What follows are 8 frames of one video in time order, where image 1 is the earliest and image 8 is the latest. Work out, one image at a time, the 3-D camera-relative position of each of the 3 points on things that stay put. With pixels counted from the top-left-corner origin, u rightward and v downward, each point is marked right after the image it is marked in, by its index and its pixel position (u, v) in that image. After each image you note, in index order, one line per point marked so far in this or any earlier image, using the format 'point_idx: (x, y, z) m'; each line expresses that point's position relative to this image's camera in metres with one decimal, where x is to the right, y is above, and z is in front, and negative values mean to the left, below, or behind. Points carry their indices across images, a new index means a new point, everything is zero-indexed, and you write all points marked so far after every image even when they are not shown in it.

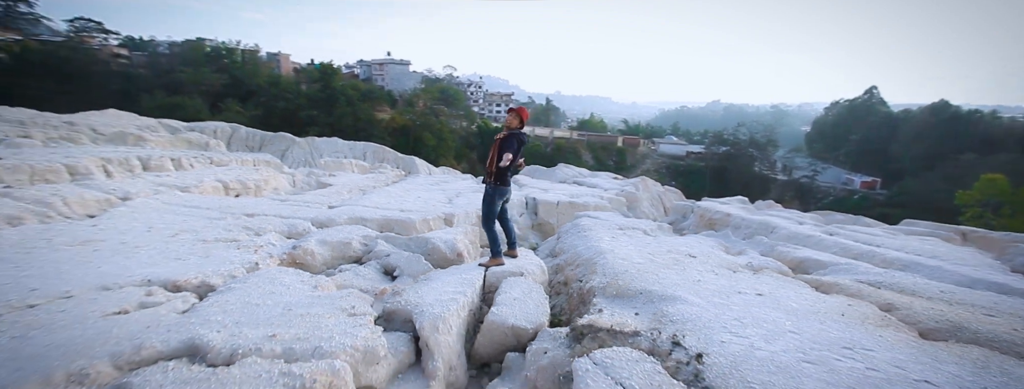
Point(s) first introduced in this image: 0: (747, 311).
0: (+1.7, -0.9, +3.3) m
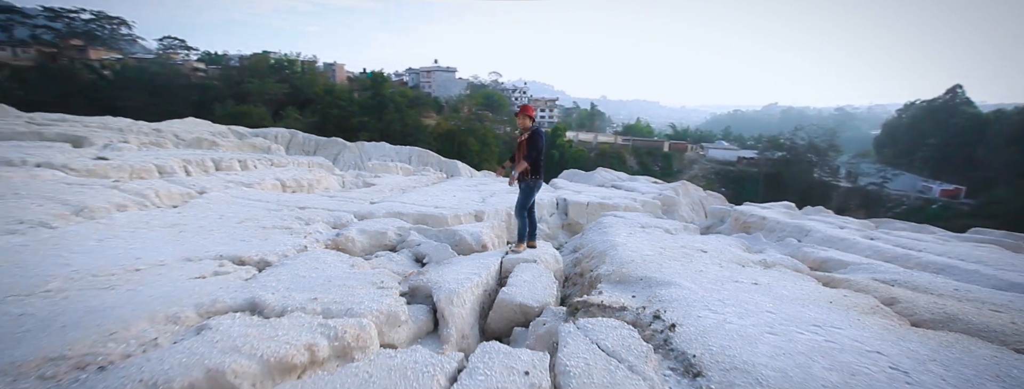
0: (+1.8, -0.8, +3.5) m
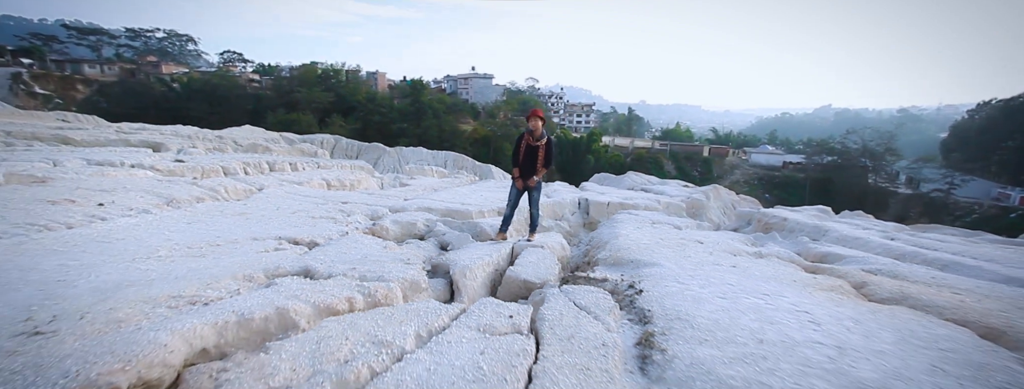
0: (+1.8, -0.7, +4.1) m
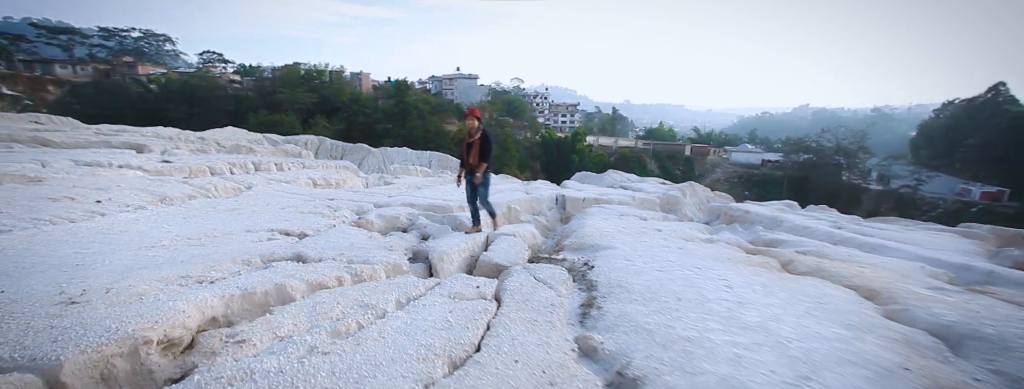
0: (+1.5, -0.6, +4.7) m
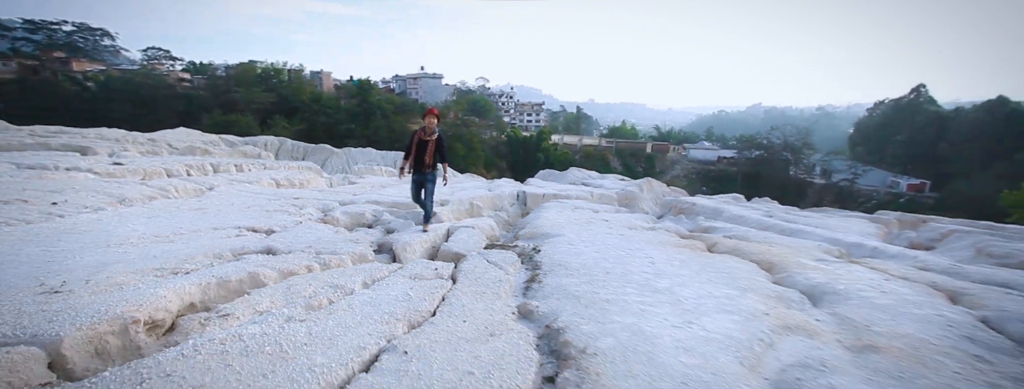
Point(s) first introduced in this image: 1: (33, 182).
0: (+1.0, -0.5, +5.2) m
1: (-8.2, +0.2, +7.5) m
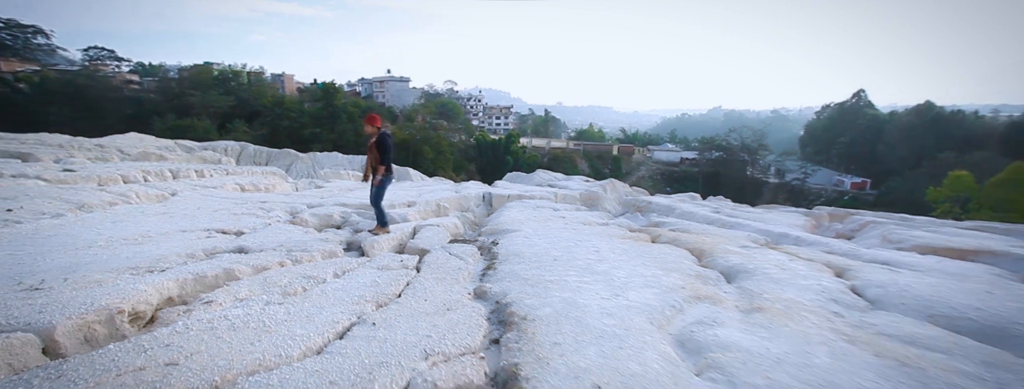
0: (+0.5, -0.5, +5.7) m
1: (-8.9, +0.1, +7.4) m
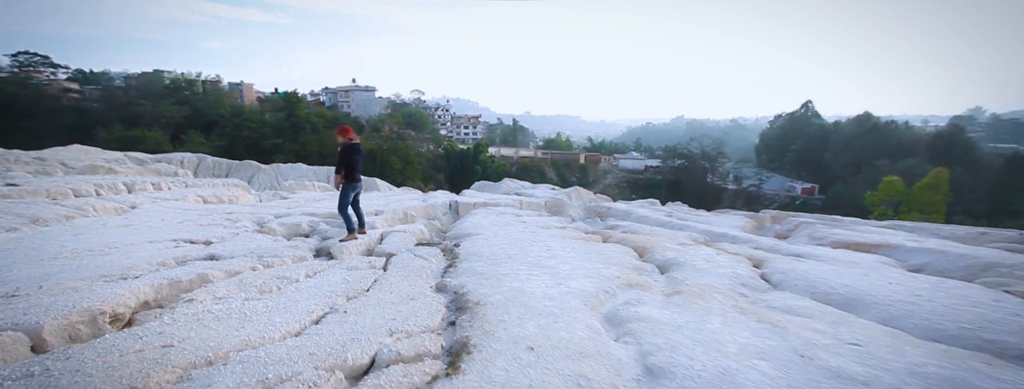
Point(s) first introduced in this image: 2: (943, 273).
0: (0.0, -0.6, +6.2) m
1: (-9.5, -0.1, +7.2) m
2: (+4.8, -0.9, +4.9) m
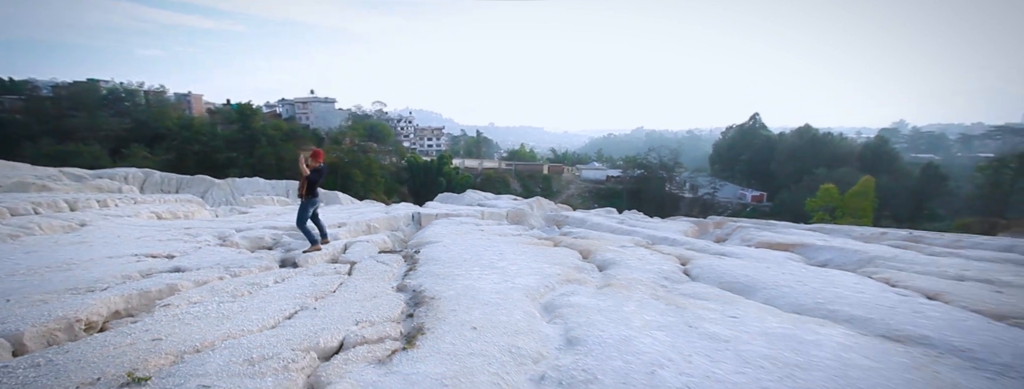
0: (-0.7, -0.7, +6.6) m
1: (-10.2, -0.5, +6.9) m
2: (+4.3, -0.9, +5.7) m
